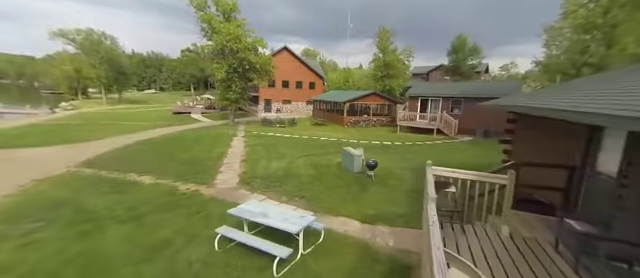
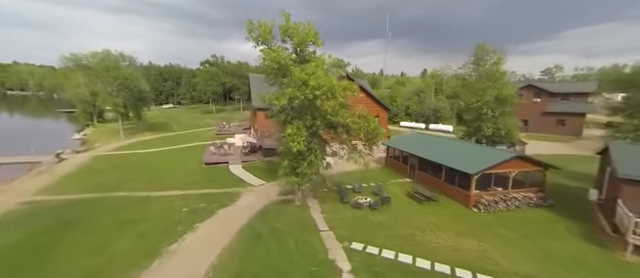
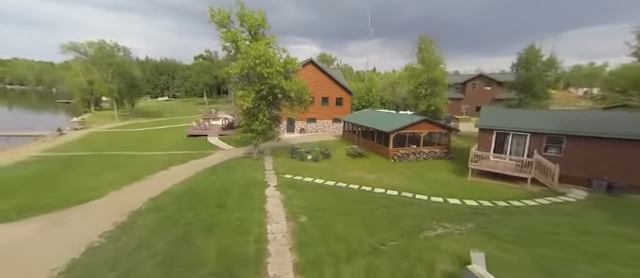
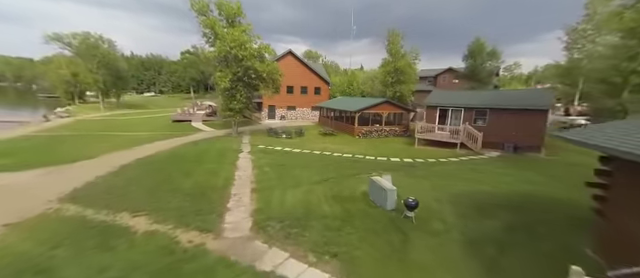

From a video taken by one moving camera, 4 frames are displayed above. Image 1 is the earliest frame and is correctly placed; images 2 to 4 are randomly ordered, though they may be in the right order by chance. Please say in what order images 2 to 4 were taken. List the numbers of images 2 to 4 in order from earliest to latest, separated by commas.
4, 3, 2
